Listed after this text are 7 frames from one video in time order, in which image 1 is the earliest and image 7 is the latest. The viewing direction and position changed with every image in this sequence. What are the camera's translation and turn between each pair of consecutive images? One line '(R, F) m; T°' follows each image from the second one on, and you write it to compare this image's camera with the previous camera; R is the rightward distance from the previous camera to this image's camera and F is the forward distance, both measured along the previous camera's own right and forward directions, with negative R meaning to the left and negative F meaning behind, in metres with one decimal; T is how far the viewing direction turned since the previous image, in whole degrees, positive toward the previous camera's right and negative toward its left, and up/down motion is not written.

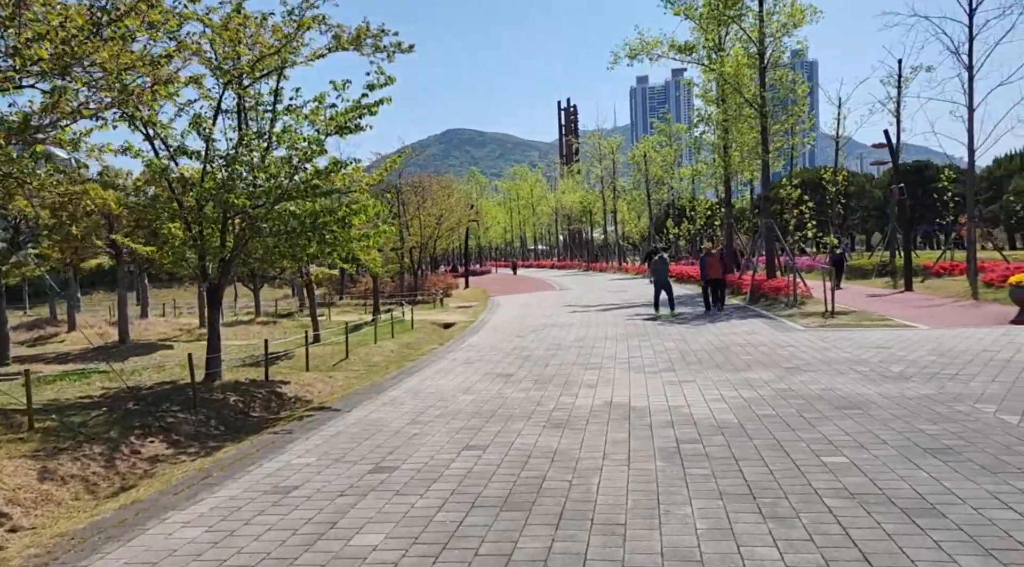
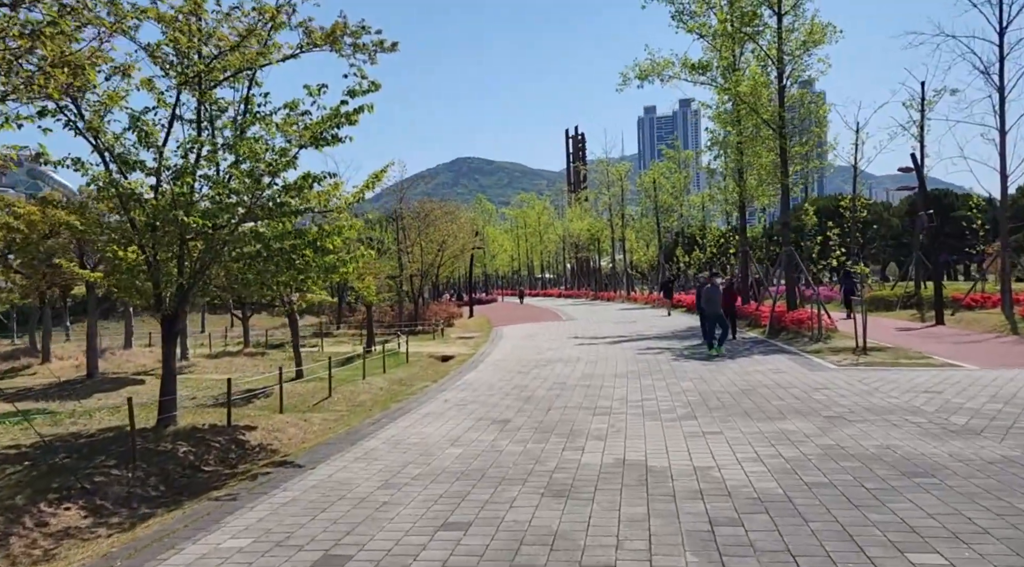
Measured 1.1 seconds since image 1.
(+0.1, +1.4) m; -1°
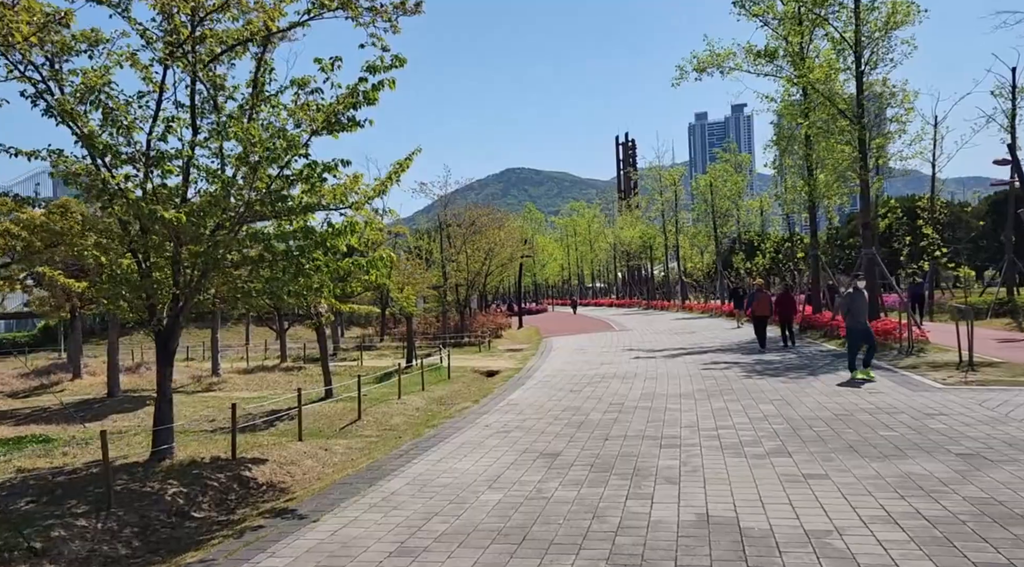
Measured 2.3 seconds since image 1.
(0.0, +1.6) m; -4°
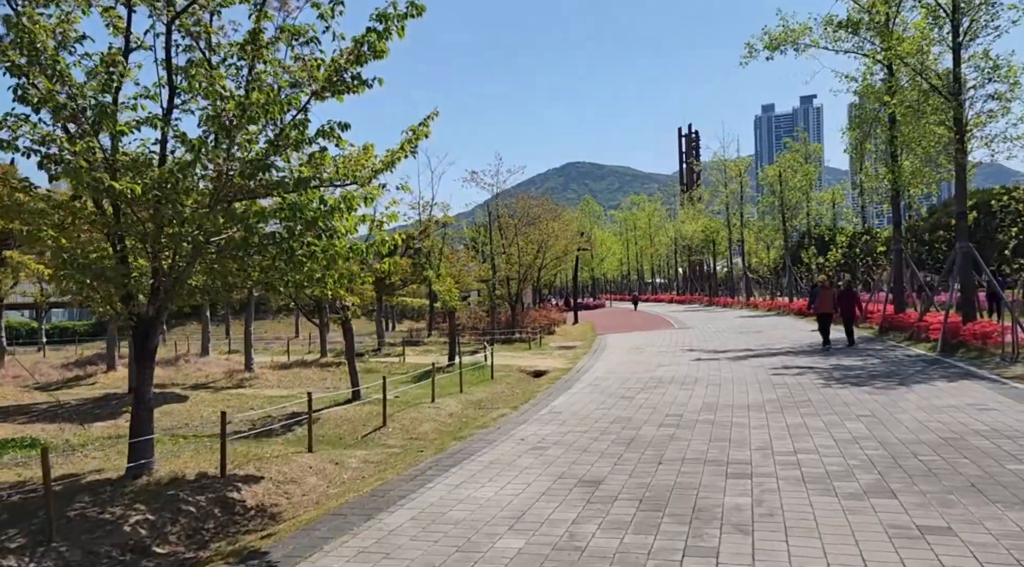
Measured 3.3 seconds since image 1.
(+0.2, +1.5) m; -4°
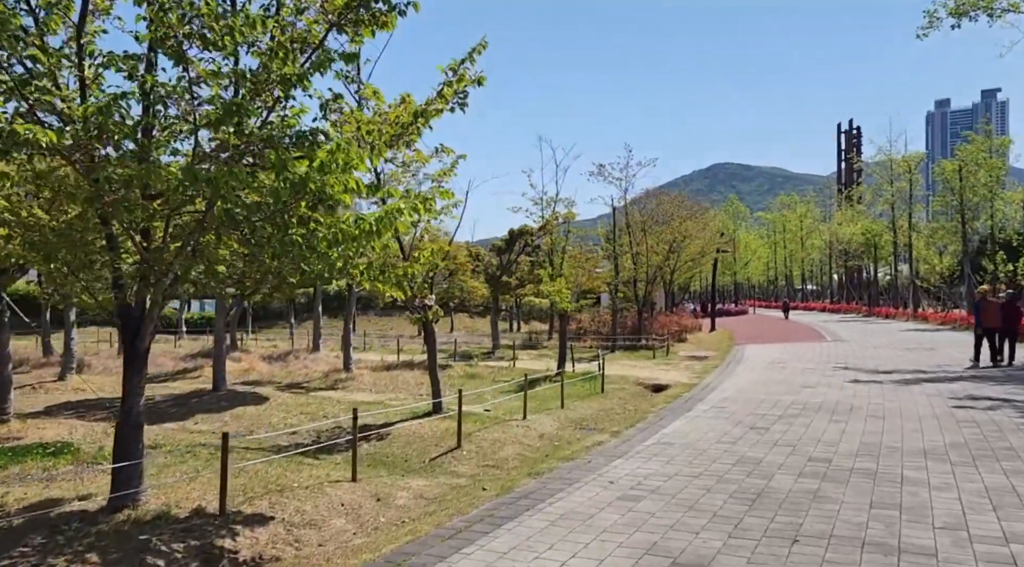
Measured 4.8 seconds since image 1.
(+0.5, +2.0) m; -10°
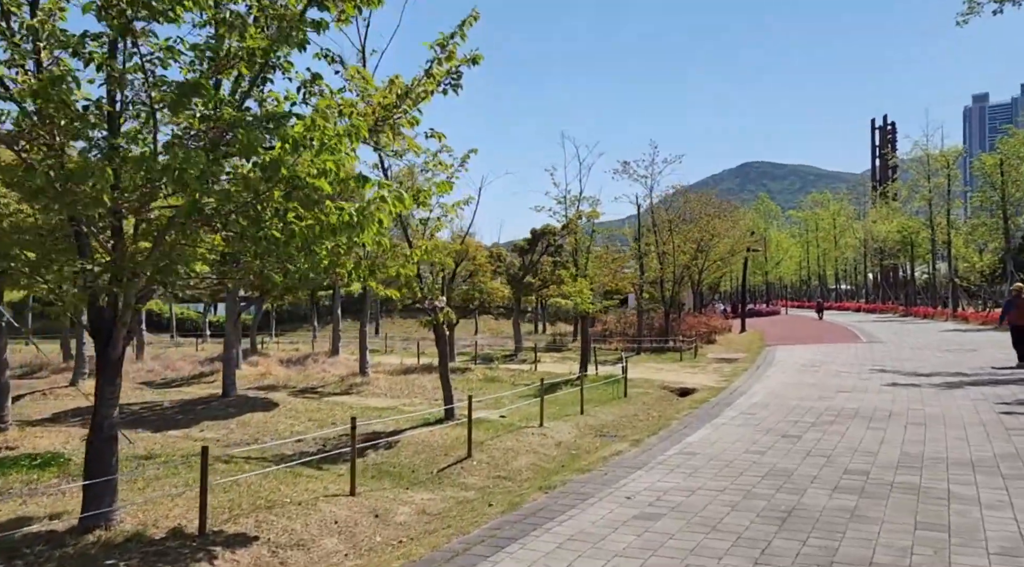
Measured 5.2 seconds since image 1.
(+0.2, +0.5) m; -2°
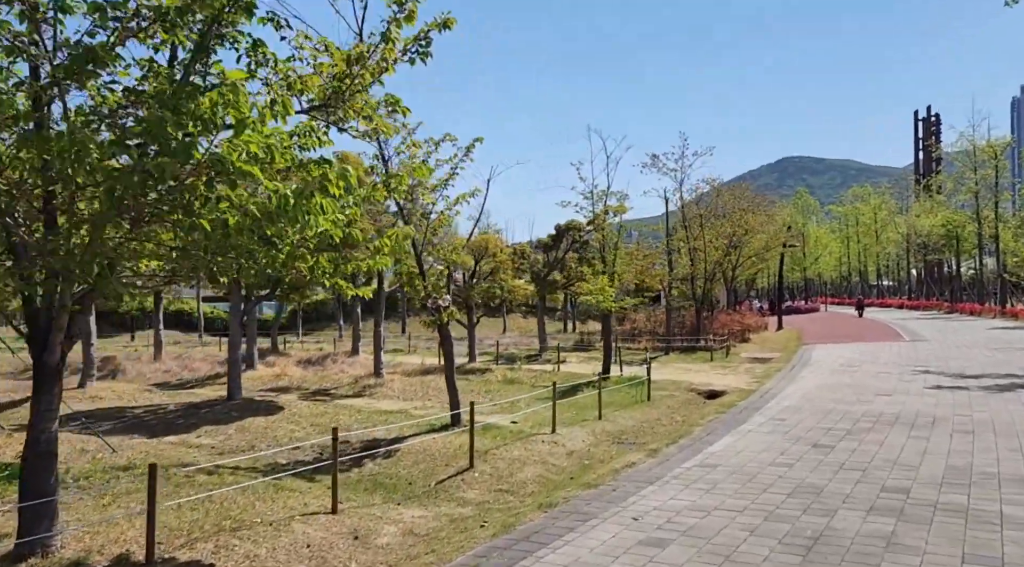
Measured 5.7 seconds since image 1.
(+0.3, +0.7) m; -3°
